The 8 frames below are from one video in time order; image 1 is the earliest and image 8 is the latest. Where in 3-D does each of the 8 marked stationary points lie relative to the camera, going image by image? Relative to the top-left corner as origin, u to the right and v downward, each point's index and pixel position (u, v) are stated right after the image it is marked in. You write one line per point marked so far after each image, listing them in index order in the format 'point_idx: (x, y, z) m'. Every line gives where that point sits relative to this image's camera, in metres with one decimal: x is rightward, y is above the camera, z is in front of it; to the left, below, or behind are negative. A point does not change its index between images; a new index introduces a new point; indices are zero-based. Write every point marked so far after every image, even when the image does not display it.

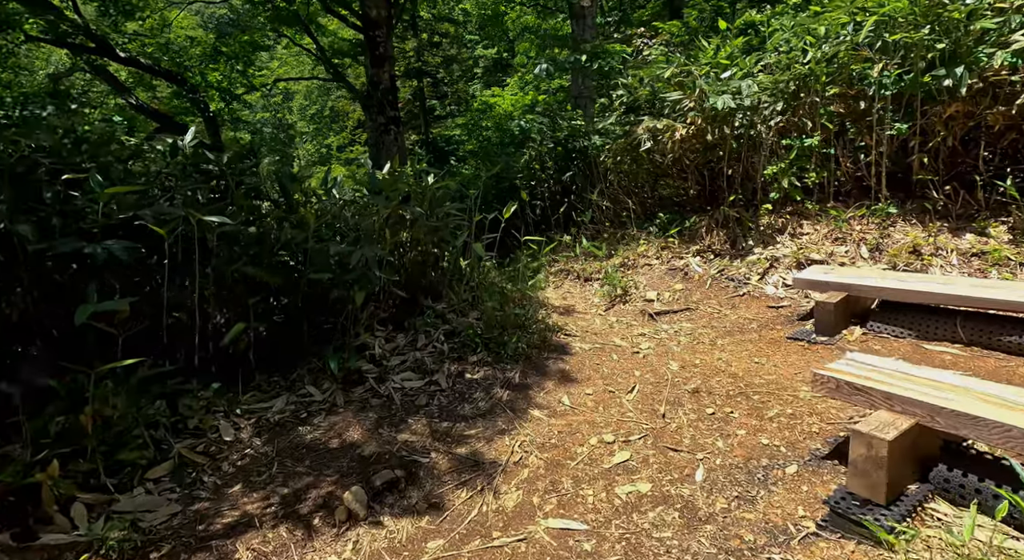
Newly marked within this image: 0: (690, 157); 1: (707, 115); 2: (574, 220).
0: (+1.4, +1.0, +5.2) m
1: (+1.5, +1.2, +4.9) m
2: (+0.6, +0.6, +6.8) m
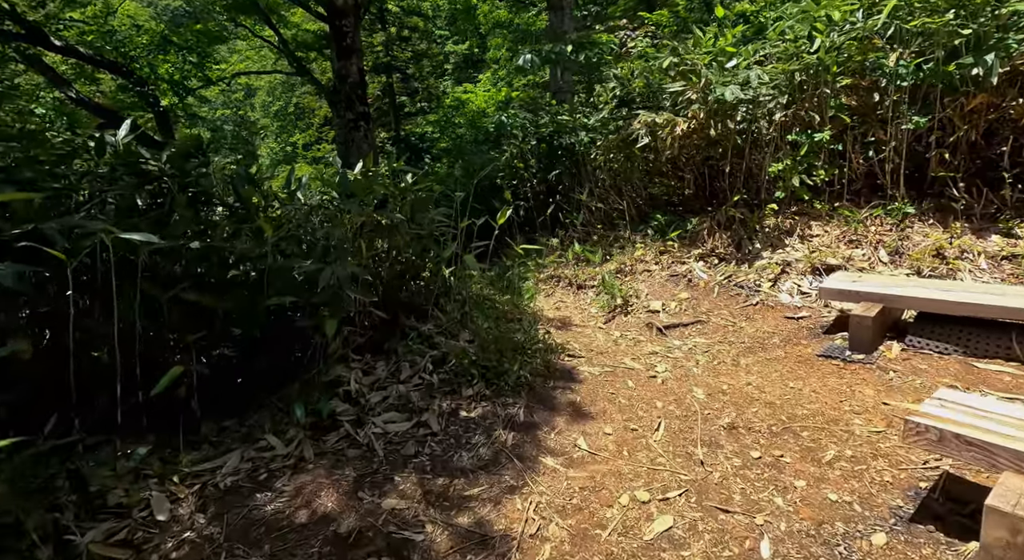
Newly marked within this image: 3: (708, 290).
0: (+1.3, +0.9, +4.8) m
1: (+1.4, +1.2, +4.5) m
2: (+0.5, +0.6, +6.4) m
3: (+1.3, -0.1, +4.2) m
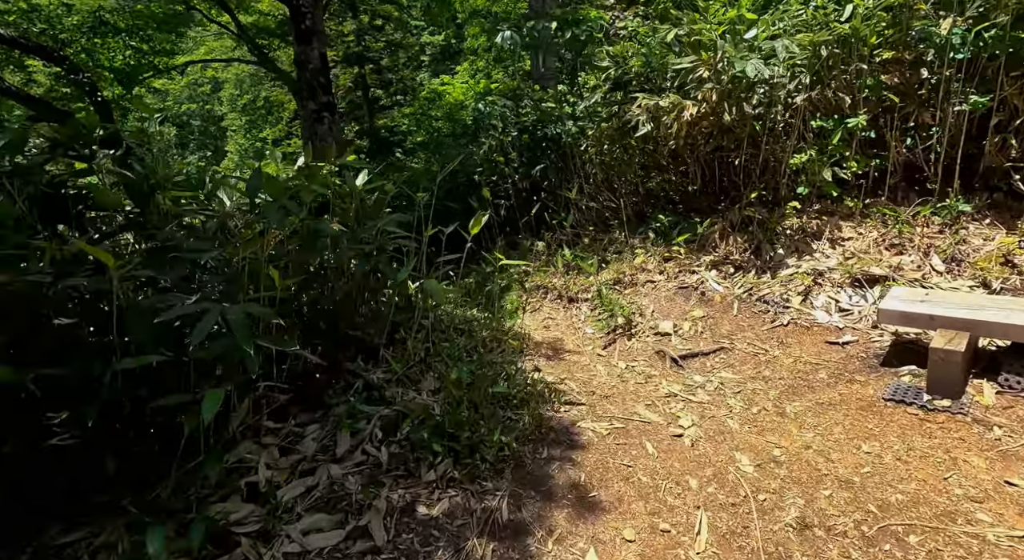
0: (+1.2, +0.9, +4.1) m
1: (+1.3, +1.1, +3.8) m
2: (+0.3, +0.5, +5.7) m
3: (+1.2, -0.1, +3.5) m
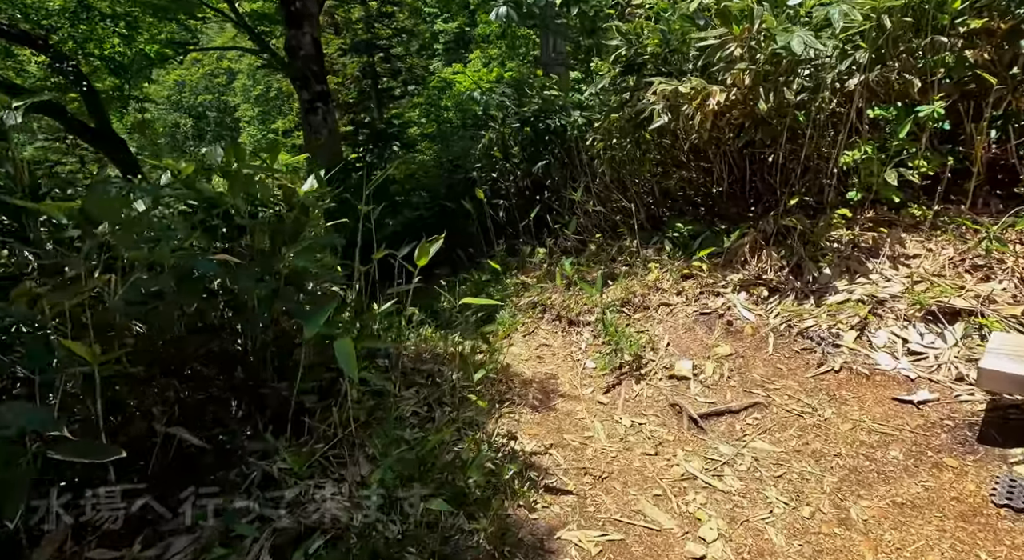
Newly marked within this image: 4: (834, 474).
0: (+1.1, +0.7, +3.4) m
1: (+1.2, +1.0, +3.1) m
2: (+0.3, +0.4, +5.0) m
3: (+1.1, -0.3, +2.8) m
4: (+1.0, -0.6, +1.9) m
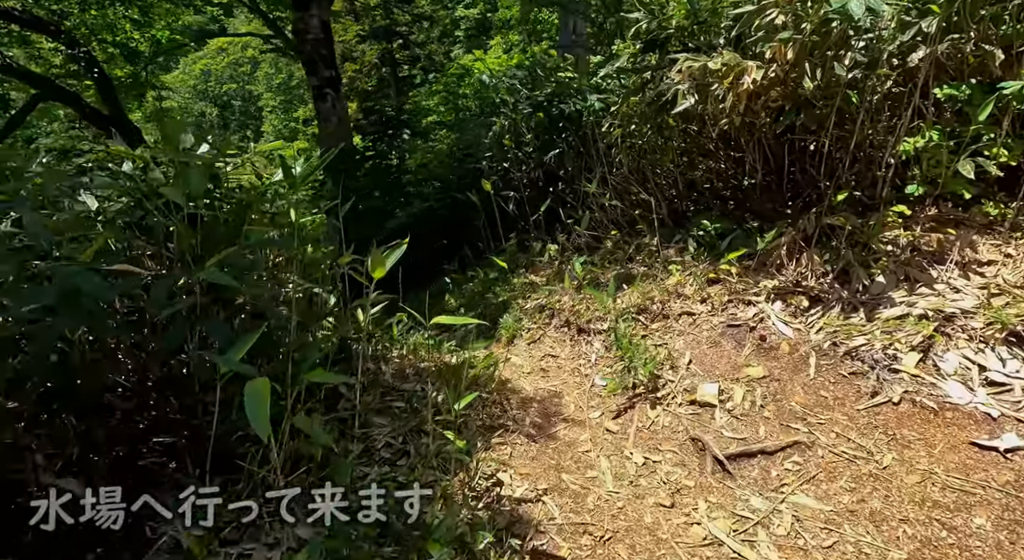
0: (+1.1, +0.7, +3.0) m
1: (+1.2, +1.0, +2.6) m
2: (+0.3, +0.4, +4.6) m
3: (+1.1, -0.3, +2.4) m
4: (+0.9, -0.6, +1.5) m
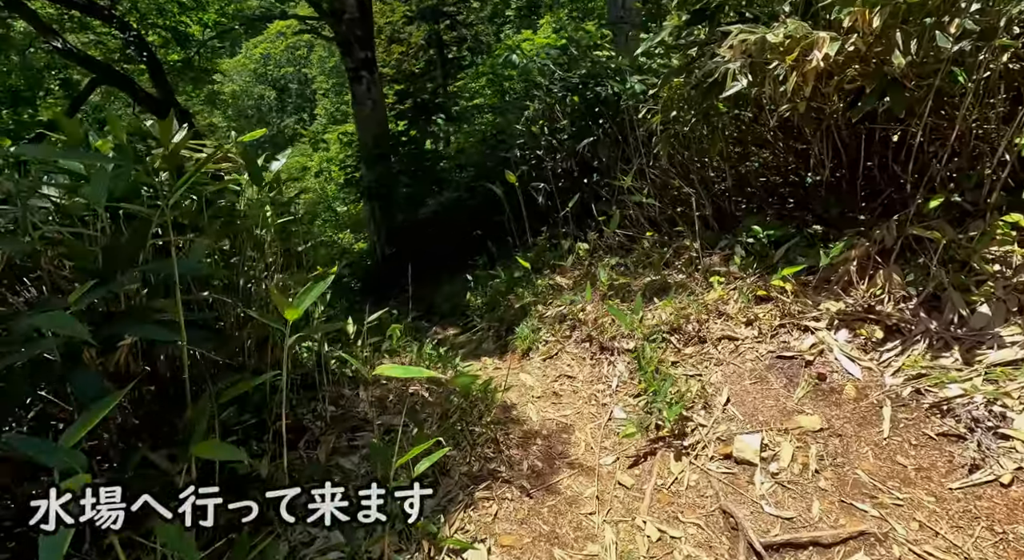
0: (+1.2, +0.7, +2.4) m
1: (+1.2, +0.9, +2.1) m
2: (+0.5, +0.4, +4.1) m
3: (+1.0, -0.4, +1.9) m
4: (+0.8, -0.7, +1.0) m
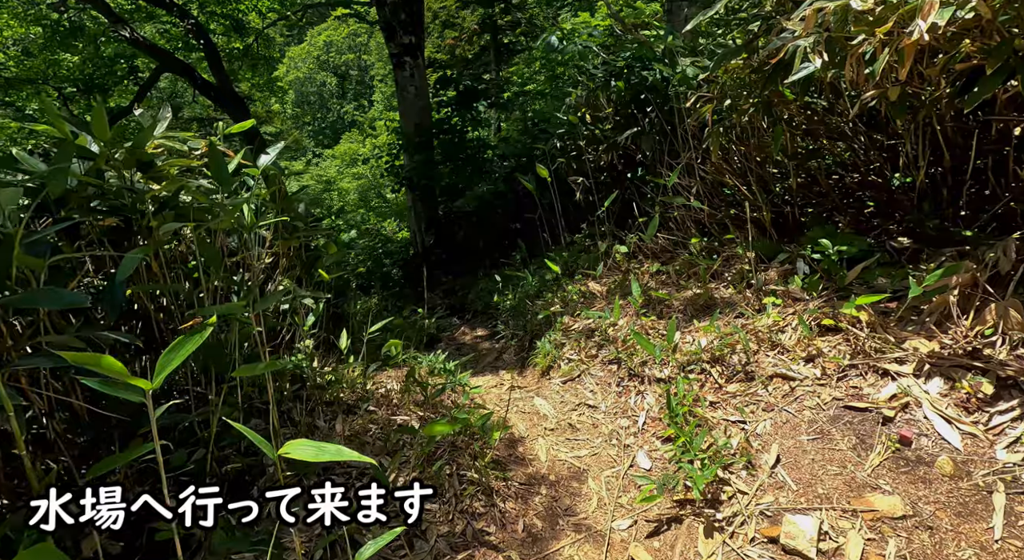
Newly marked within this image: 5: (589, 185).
0: (+1.2, +0.6, +1.9) m
1: (+1.2, +0.8, +1.6) m
2: (+0.7, +0.4, +3.7) m
3: (+1.0, -0.5, +1.4) m
4: (+0.7, -0.8, +0.6) m
5: (+0.5, +0.6, +3.9) m
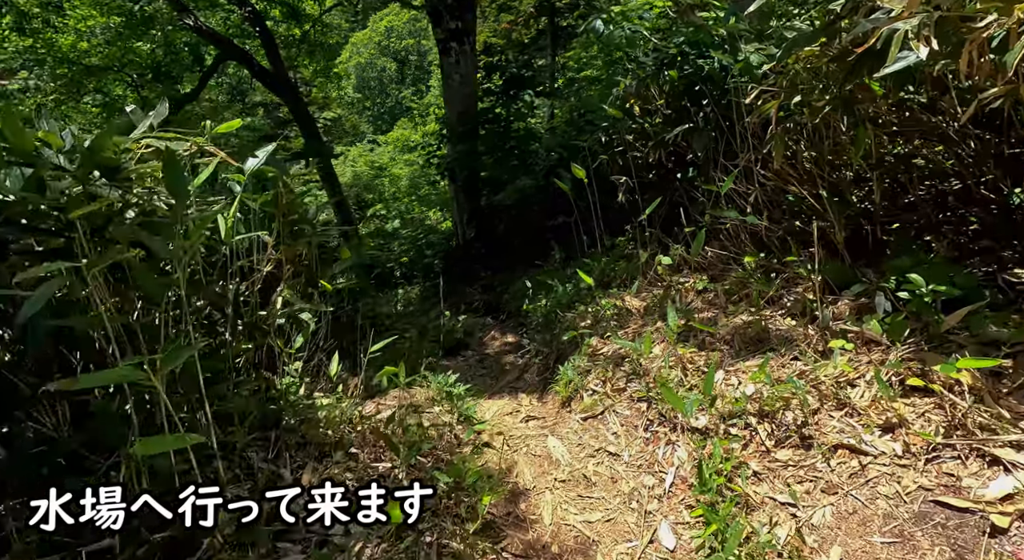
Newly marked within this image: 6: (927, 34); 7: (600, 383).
0: (+1.2, +0.5, +1.5) m
1: (+1.2, +0.7, +1.1) m
2: (+0.9, +0.3, +3.3) m
3: (+0.9, -0.6, +1.0) m
4: (+0.6, -0.9, +0.2) m
5: (+0.6, +0.5, +3.5) m
6: (+1.0, +0.6, +1.5) m
7: (+0.3, -0.4, +2.3) m
